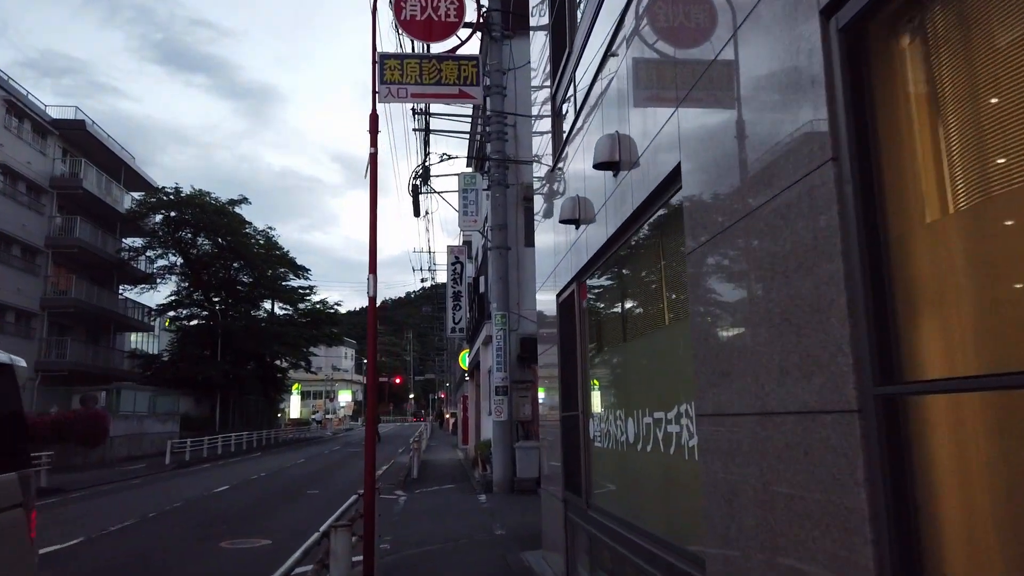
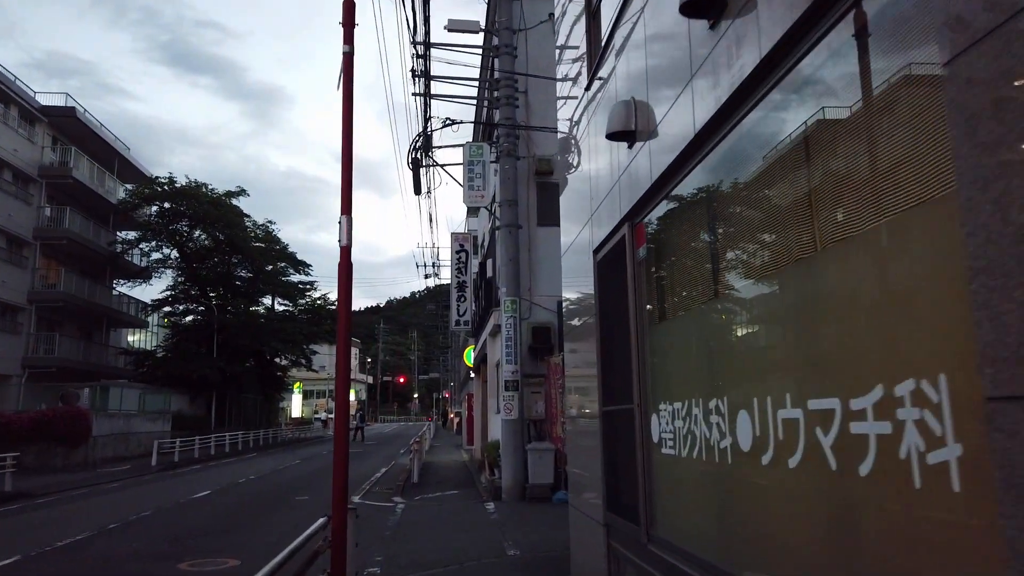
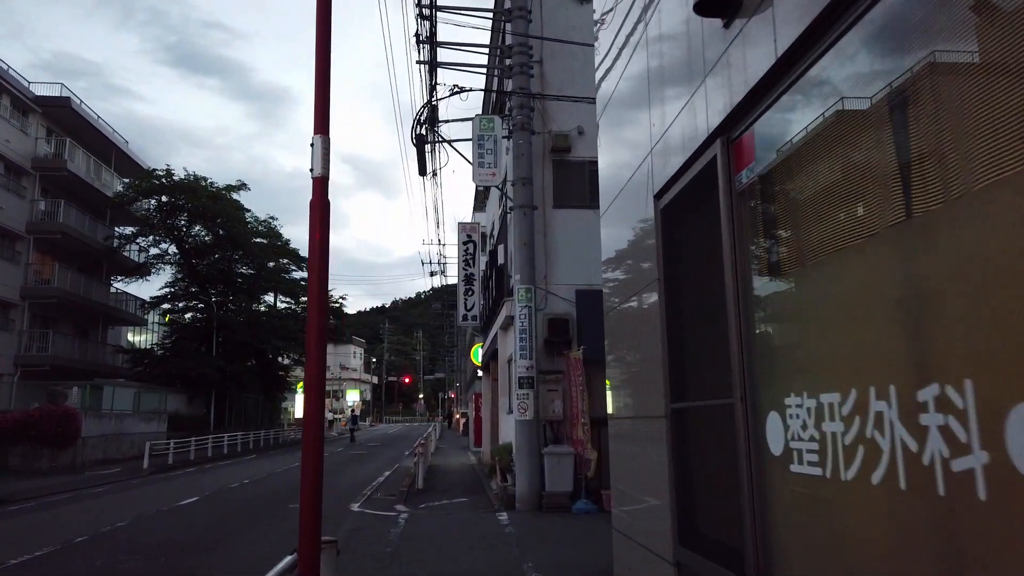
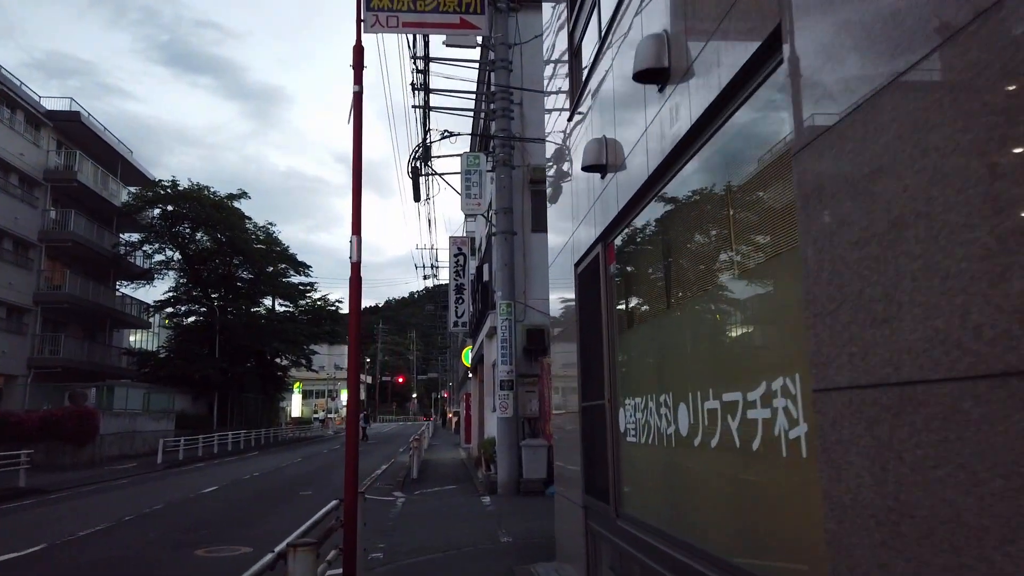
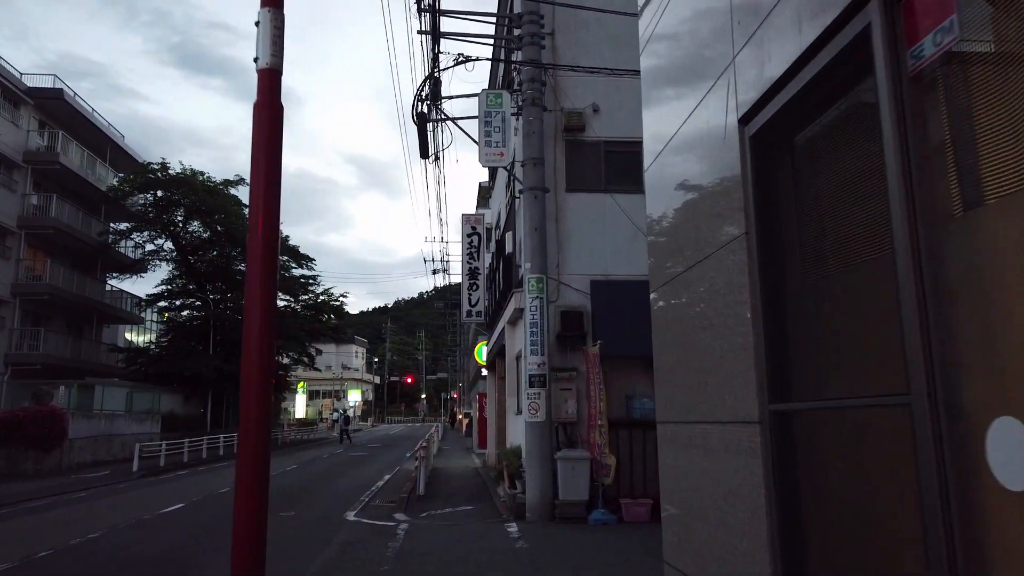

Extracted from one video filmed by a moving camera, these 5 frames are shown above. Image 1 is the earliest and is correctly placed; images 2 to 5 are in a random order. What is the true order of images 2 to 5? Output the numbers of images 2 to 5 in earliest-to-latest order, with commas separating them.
4, 2, 3, 5
